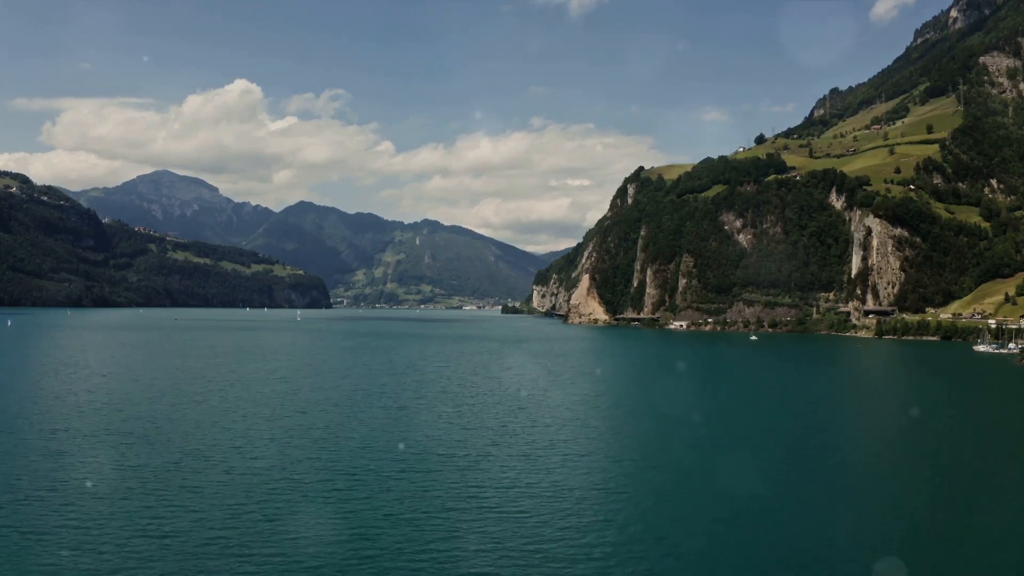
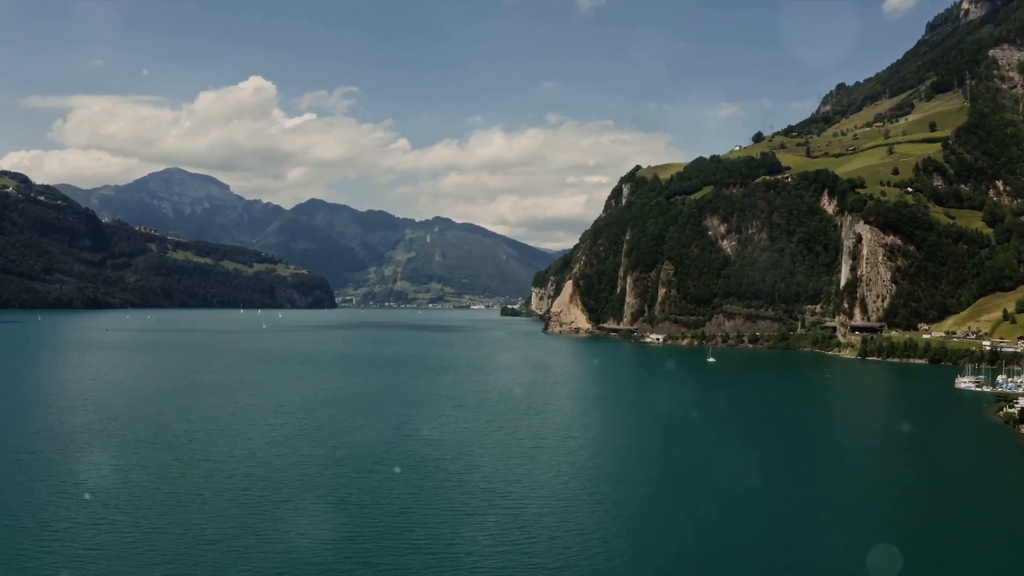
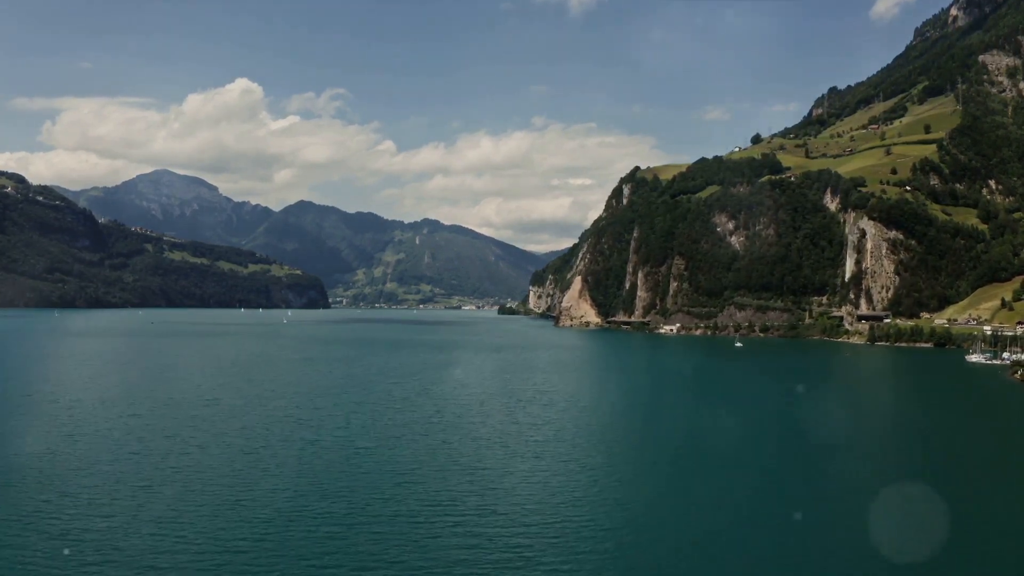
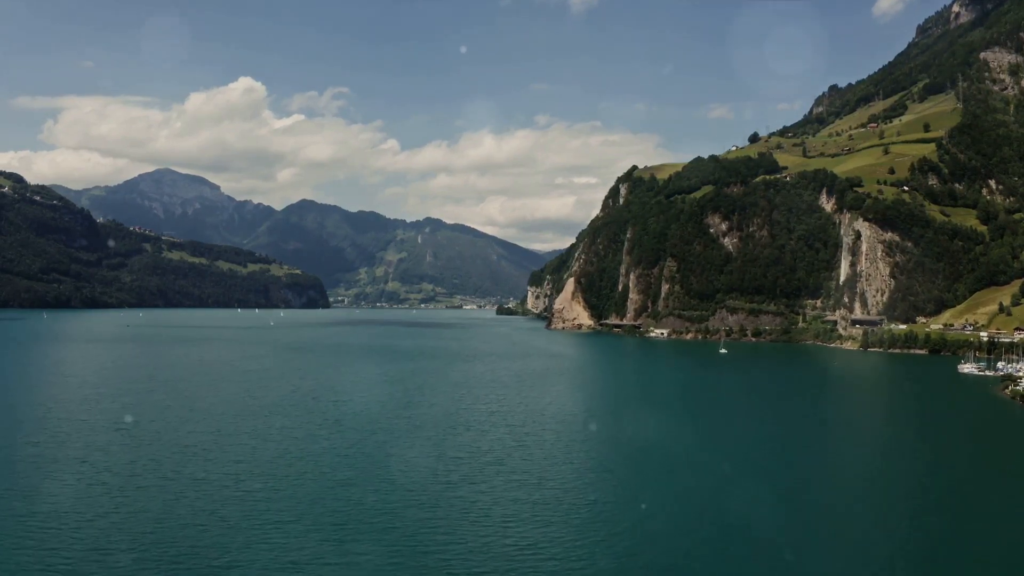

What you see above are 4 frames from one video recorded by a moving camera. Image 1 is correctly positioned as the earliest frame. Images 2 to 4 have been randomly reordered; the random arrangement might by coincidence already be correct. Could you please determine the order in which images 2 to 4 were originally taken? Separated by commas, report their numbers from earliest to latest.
3, 4, 2
